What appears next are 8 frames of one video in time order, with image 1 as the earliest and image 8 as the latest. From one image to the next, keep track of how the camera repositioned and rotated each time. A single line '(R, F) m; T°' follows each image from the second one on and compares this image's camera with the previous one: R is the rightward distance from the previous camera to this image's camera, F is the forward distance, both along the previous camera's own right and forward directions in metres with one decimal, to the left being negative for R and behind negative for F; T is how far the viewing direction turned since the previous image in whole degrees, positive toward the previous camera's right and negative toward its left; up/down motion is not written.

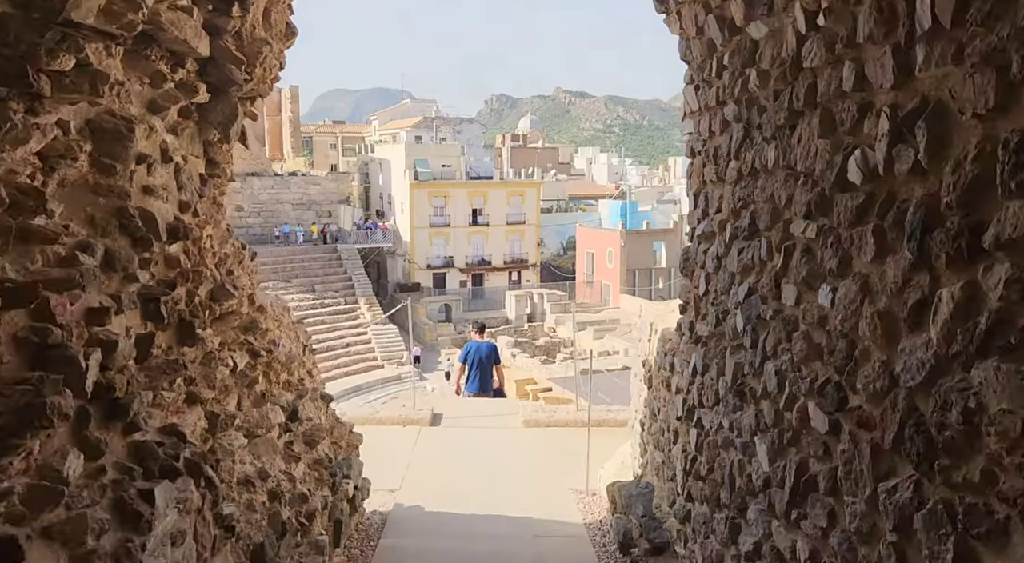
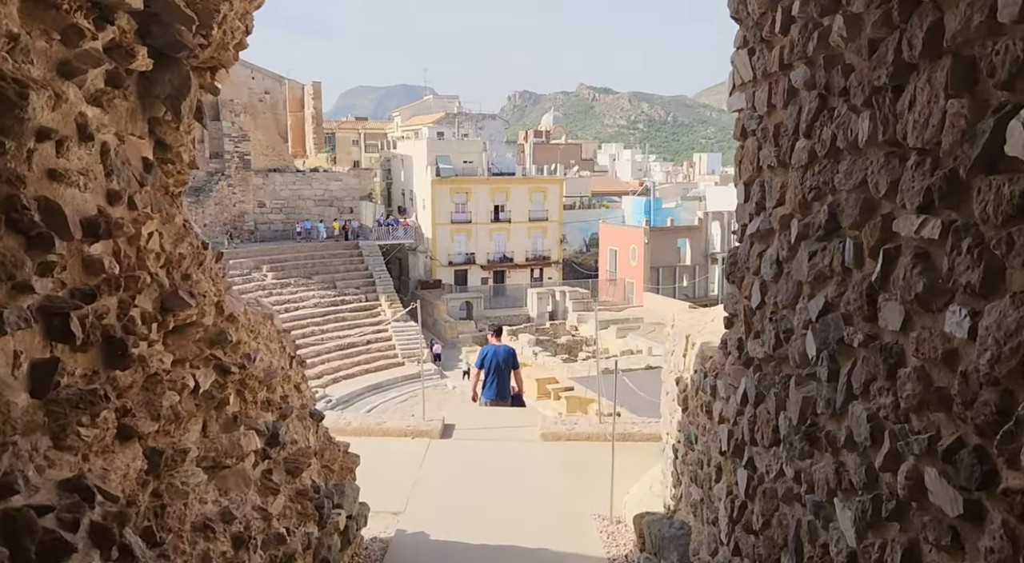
(0.0, +0.5) m; -2°
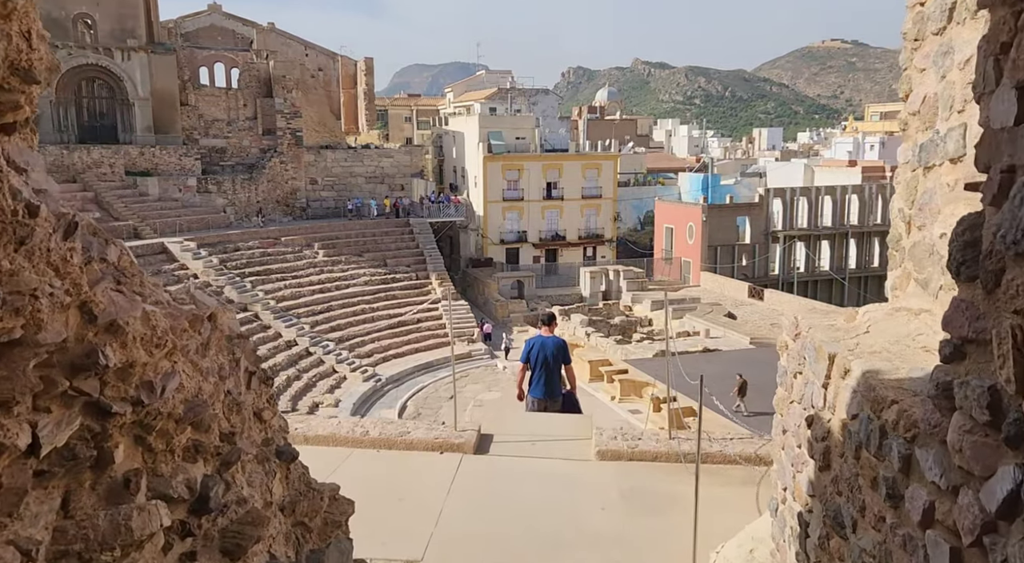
(0.0, +1.1) m; -4°
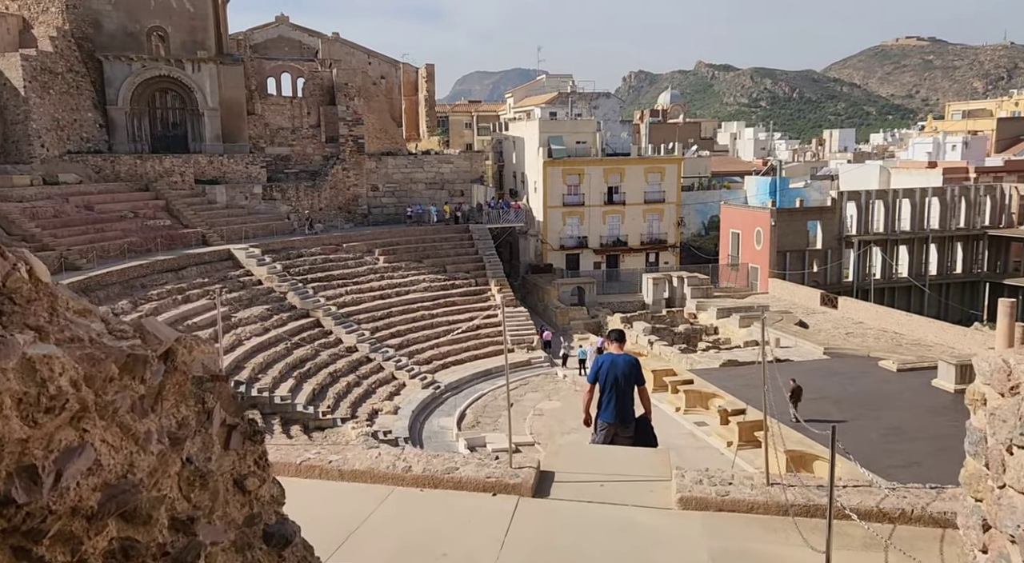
(0.0, +0.7) m; -4°
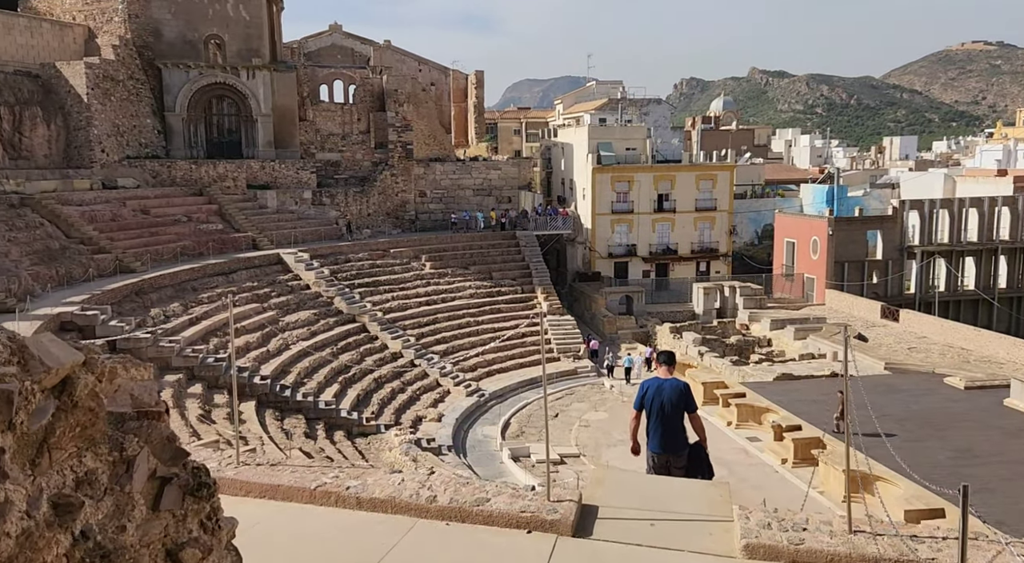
(0.0, +0.5) m; -3°
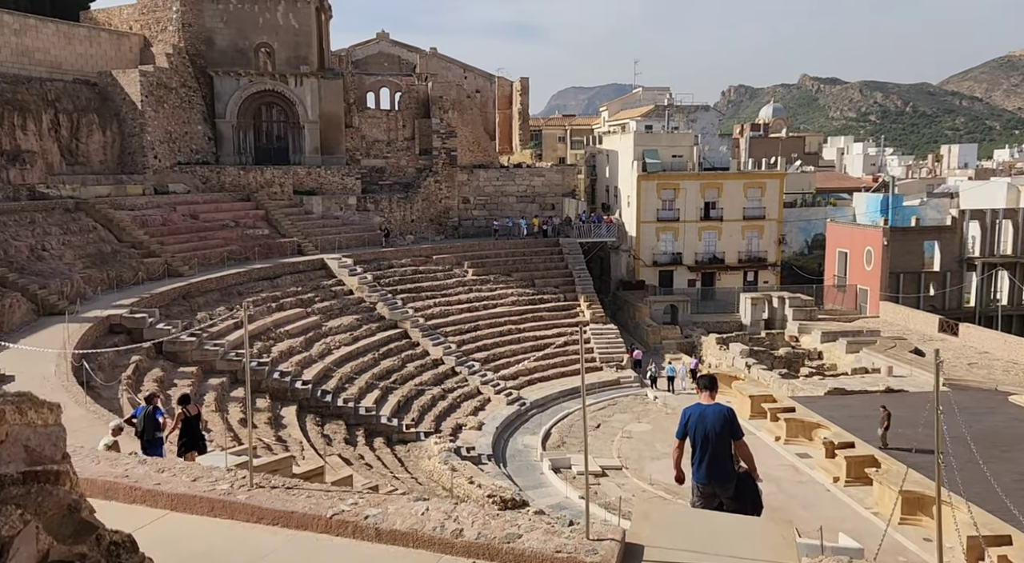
(0.0, +0.4) m; -3°
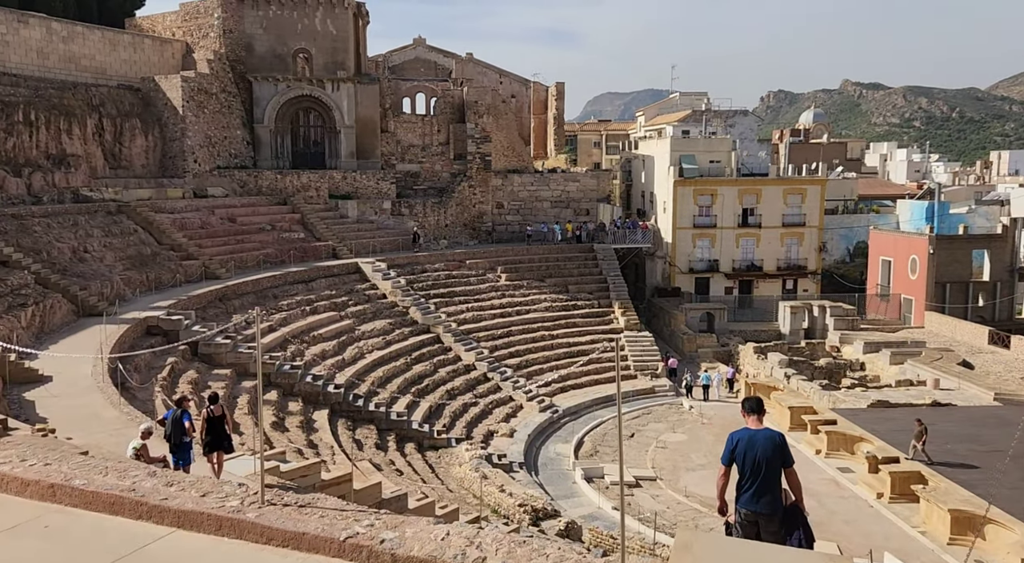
(0.0, +0.4) m; -2°
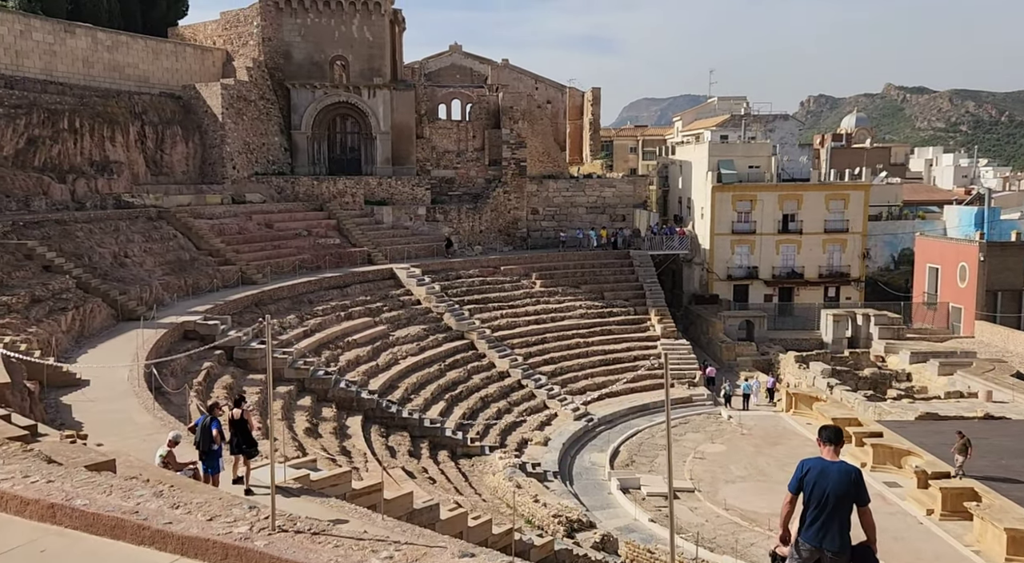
(0.0, +0.4) m; -3°
